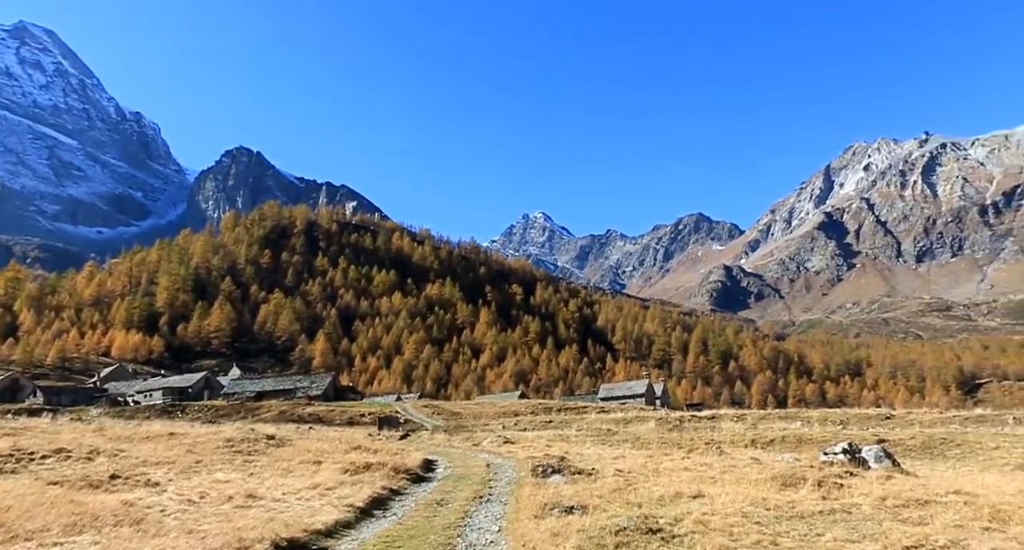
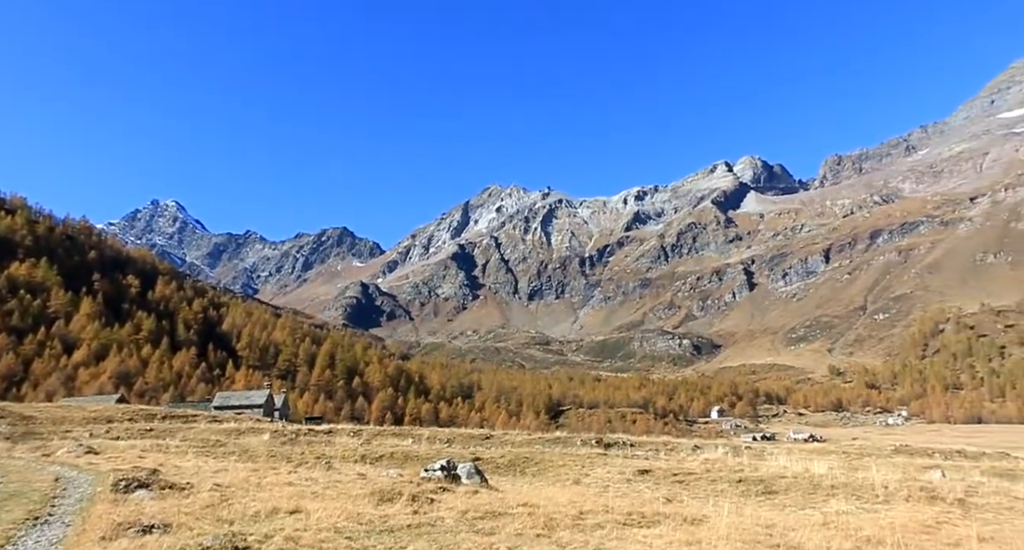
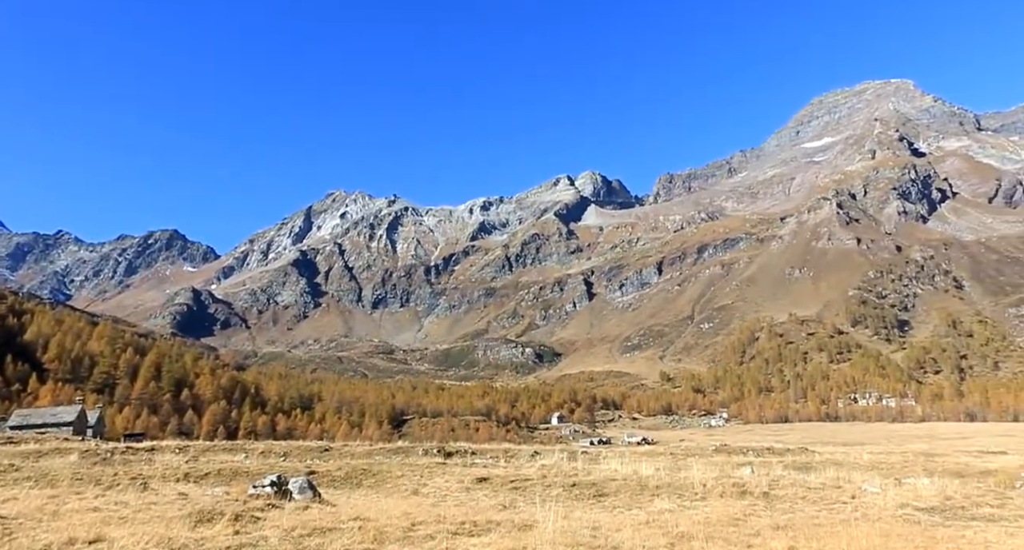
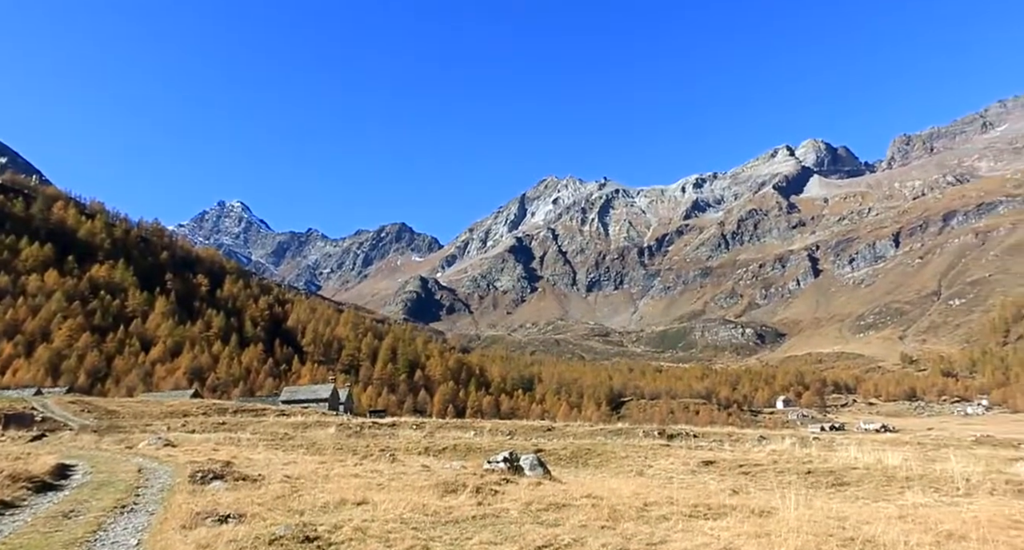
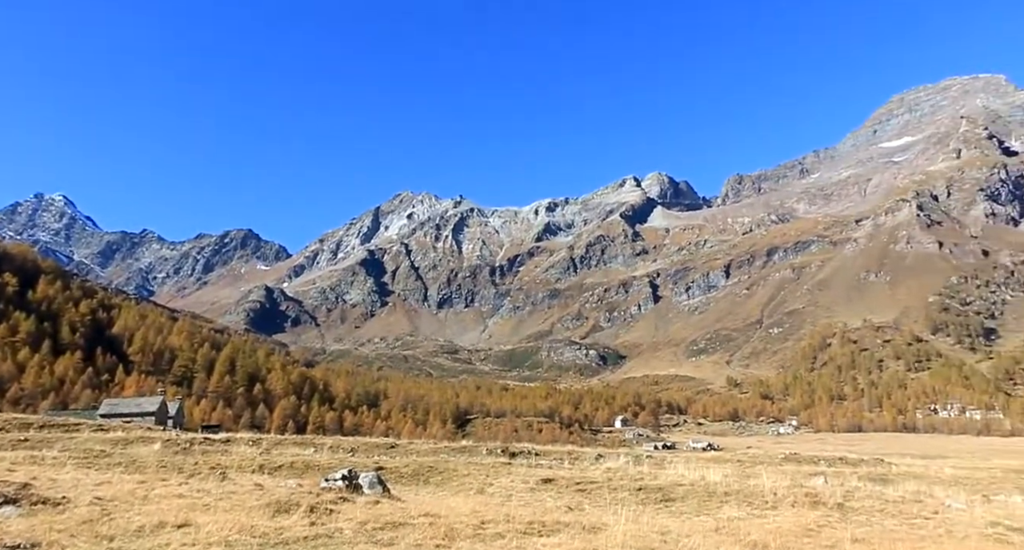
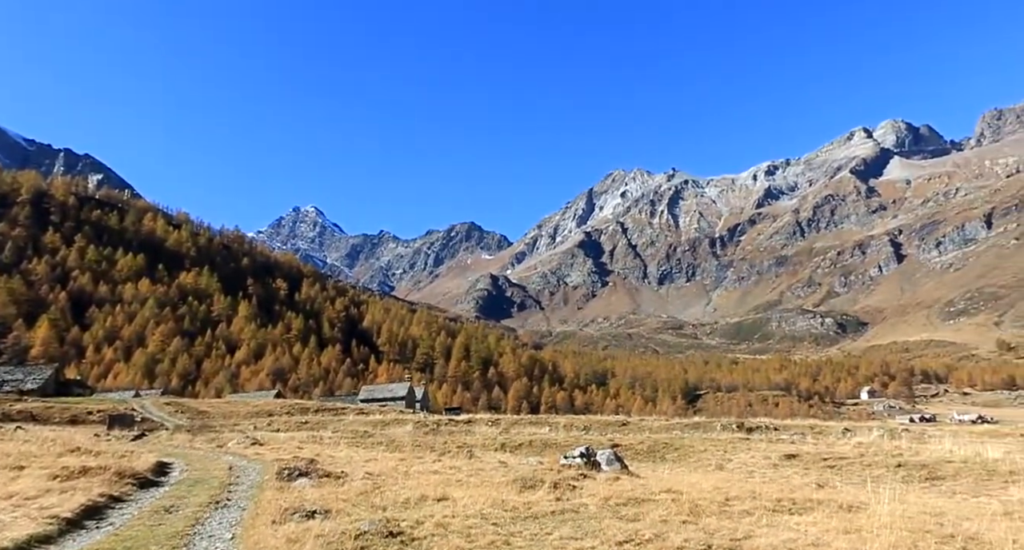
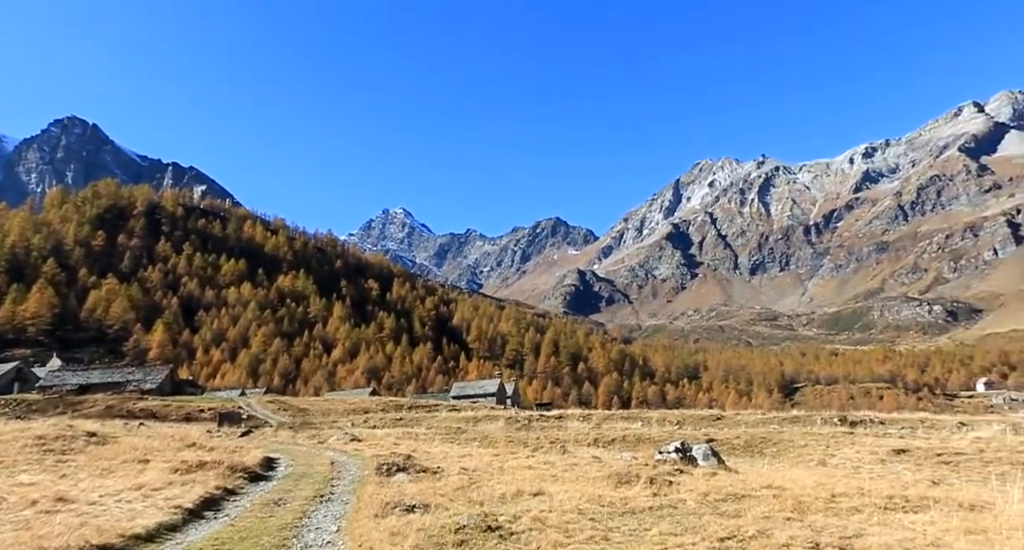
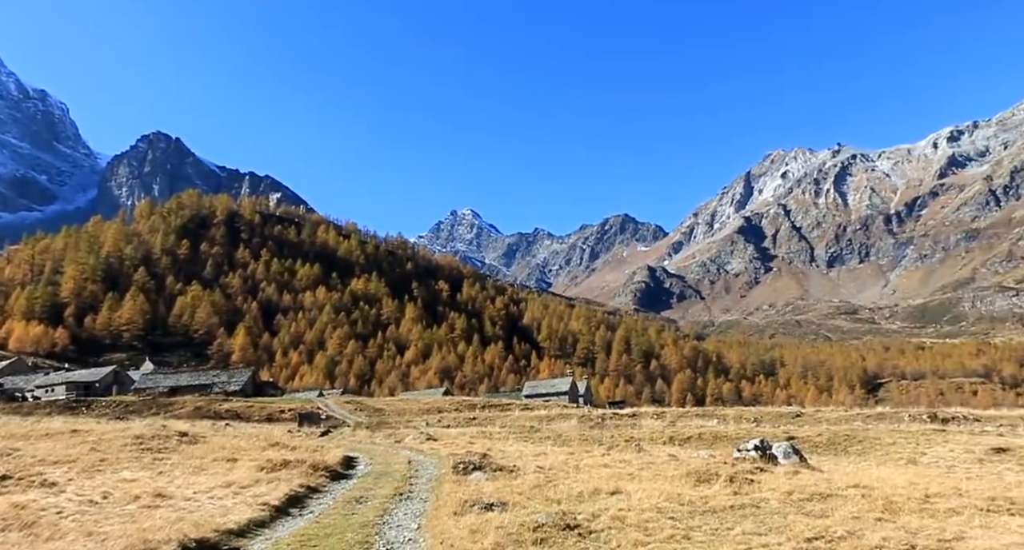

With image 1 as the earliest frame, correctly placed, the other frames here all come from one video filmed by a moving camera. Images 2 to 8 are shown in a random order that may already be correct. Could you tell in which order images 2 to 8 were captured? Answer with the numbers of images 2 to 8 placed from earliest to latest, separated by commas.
8, 7, 6, 4, 2, 5, 3
